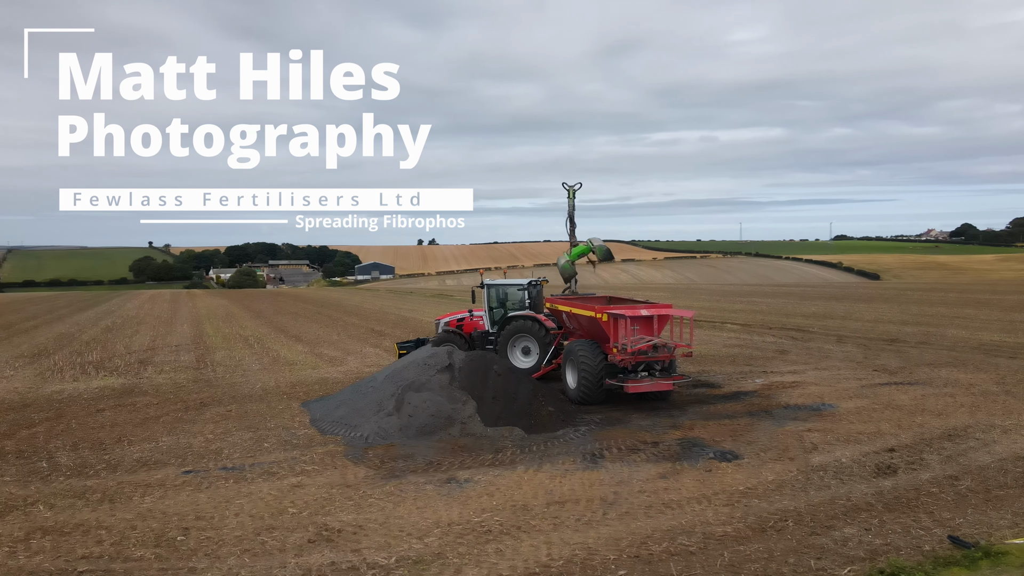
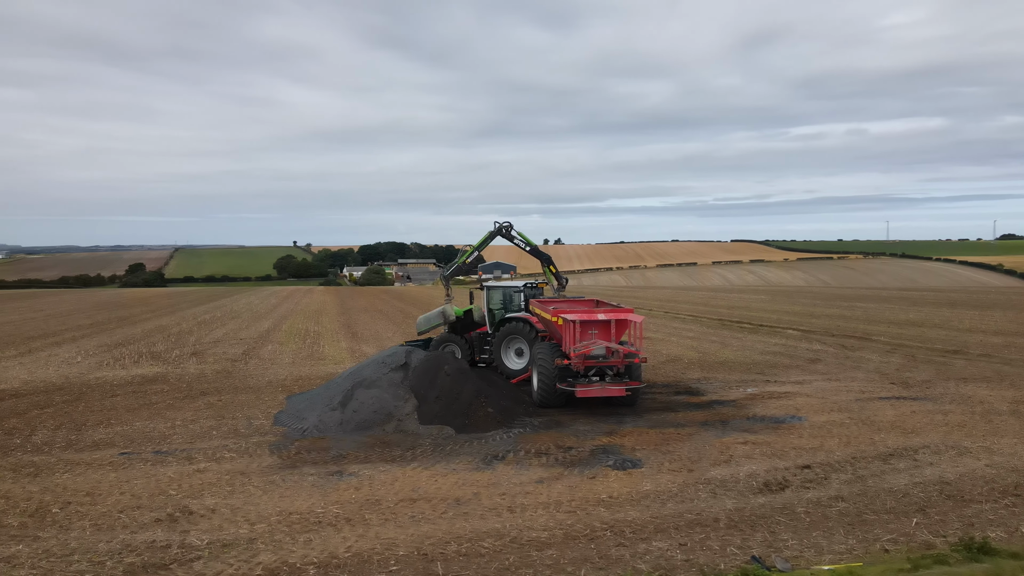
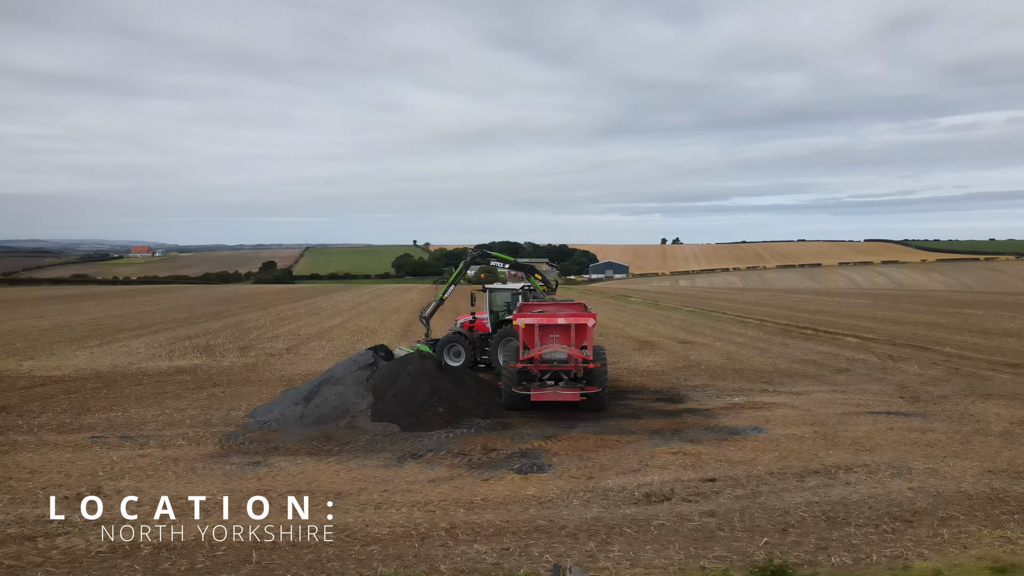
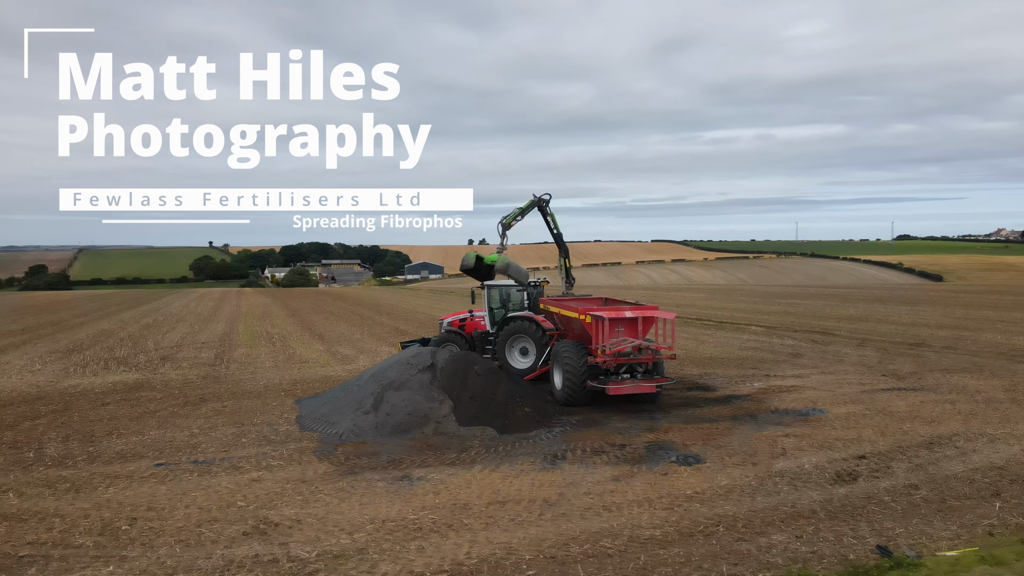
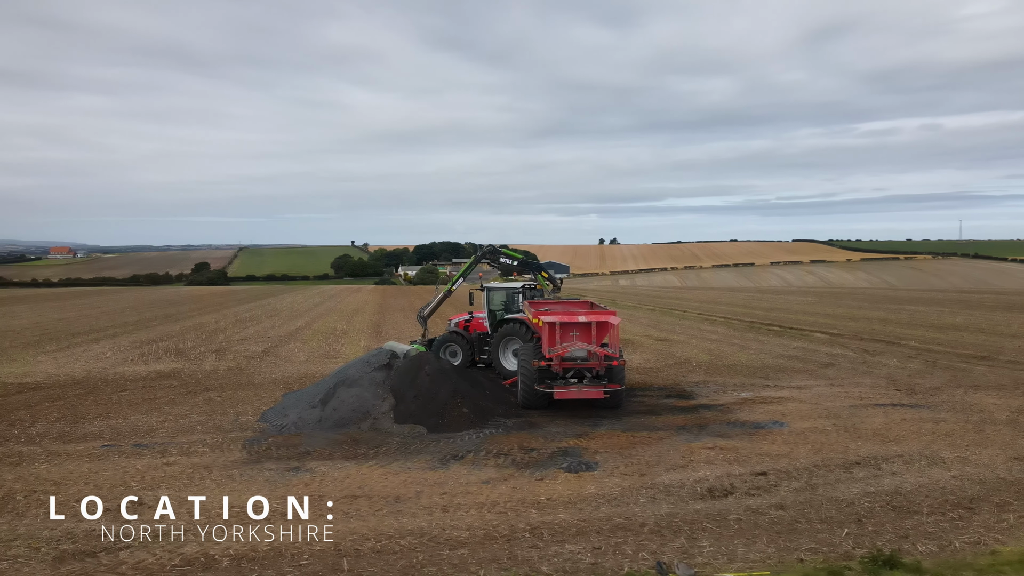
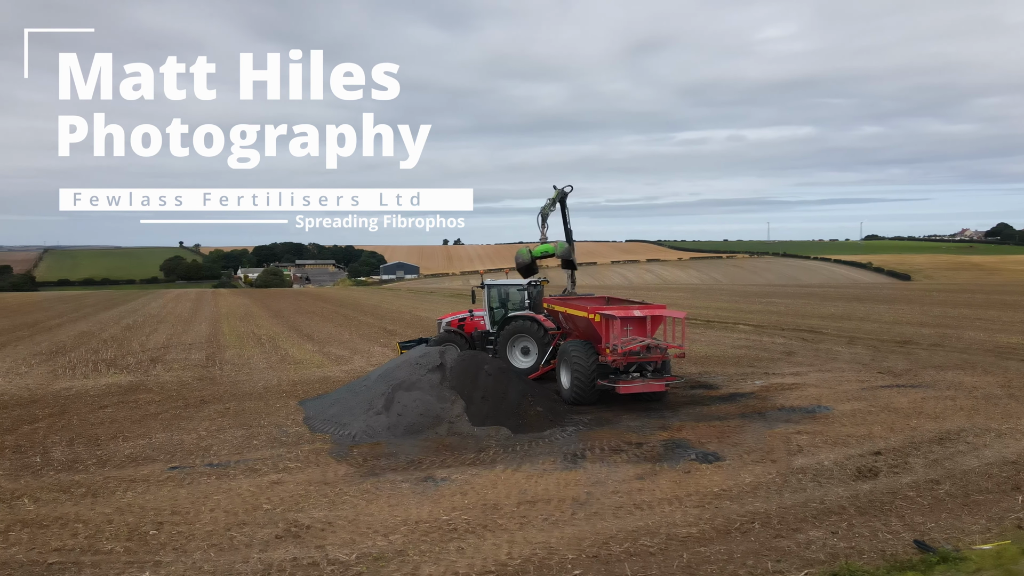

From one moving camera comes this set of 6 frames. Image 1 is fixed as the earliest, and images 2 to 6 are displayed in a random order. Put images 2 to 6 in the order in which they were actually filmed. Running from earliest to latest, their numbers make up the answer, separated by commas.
6, 4, 2, 5, 3
